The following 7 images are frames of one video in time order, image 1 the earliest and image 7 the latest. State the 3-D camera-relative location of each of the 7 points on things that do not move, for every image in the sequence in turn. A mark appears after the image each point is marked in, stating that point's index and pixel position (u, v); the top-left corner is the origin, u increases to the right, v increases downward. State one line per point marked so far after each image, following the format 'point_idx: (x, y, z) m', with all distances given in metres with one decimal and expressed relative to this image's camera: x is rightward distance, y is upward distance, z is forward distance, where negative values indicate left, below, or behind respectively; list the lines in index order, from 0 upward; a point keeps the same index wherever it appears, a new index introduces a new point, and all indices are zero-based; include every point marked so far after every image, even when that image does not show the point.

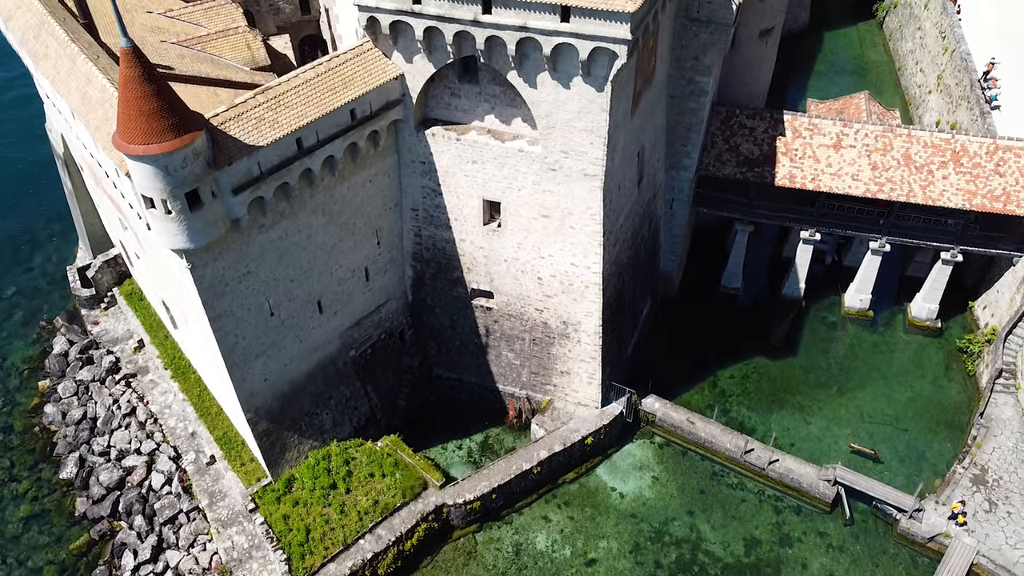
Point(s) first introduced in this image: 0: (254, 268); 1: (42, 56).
0: (-5.4, +0.4, +17.3) m
1: (-10.7, +5.3, +18.8) m
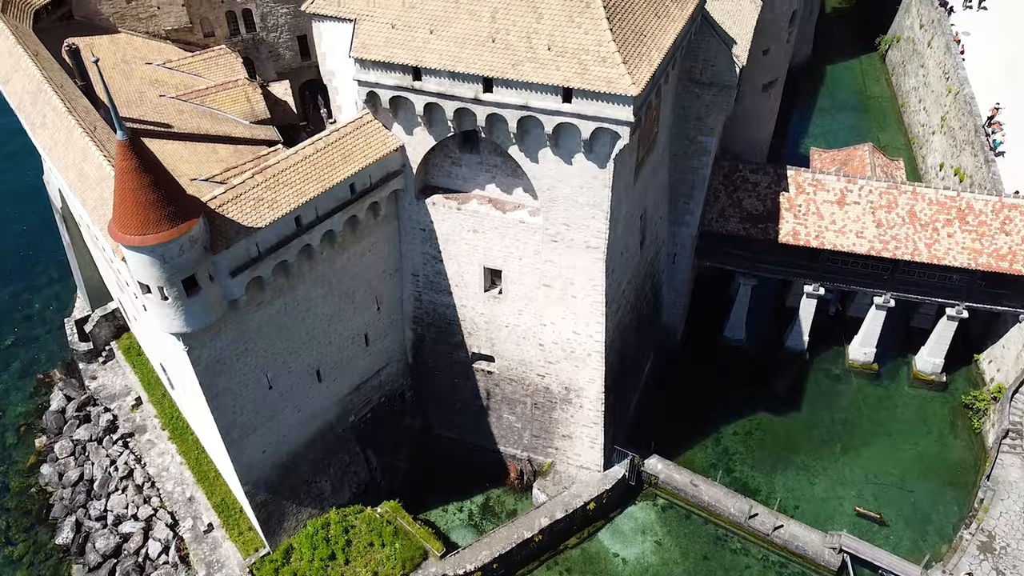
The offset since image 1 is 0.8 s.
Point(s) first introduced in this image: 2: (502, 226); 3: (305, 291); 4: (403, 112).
0: (-5.4, -1.2, +17.1) m
1: (-10.7, +3.7, +18.6) m
2: (-0.2, +1.4, +18.3) m
3: (-4.4, 0.0, +17.7) m
4: (-2.3, +3.7, +17.2) m
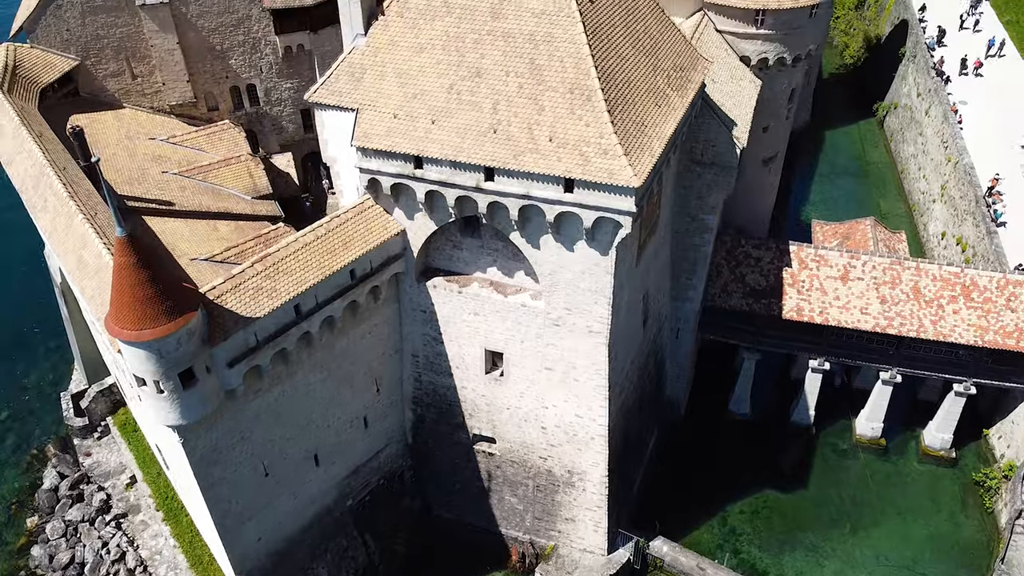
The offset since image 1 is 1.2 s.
0: (-5.4, -3.0, +16.8) m
1: (-10.7, +1.8, +18.6) m
2: (-0.2, -0.5, +18.1) m
3: (-4.4, -1.9, +17.4) m
4: (-2.2, +1.9, +17.2) m
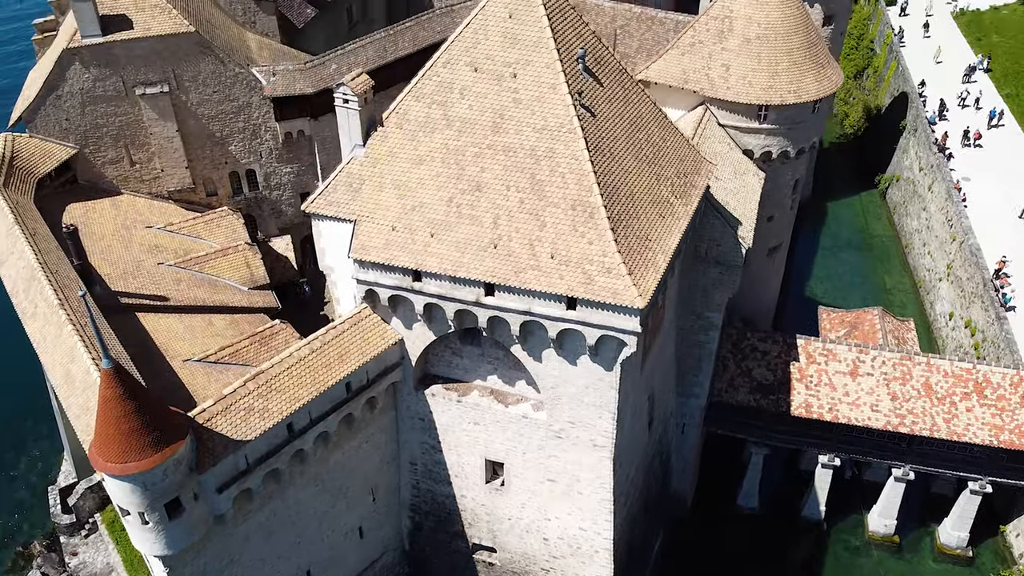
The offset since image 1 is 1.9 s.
0: (-5.4, -5.2, +16.1) m
1: (-10.7, -0.6, +18.2) m
2: (-0.2, -2.8, +17.5) m
3: (-4.4, -4.2, +16.8) m
4: (-2.2, -0.4, +16.7) m
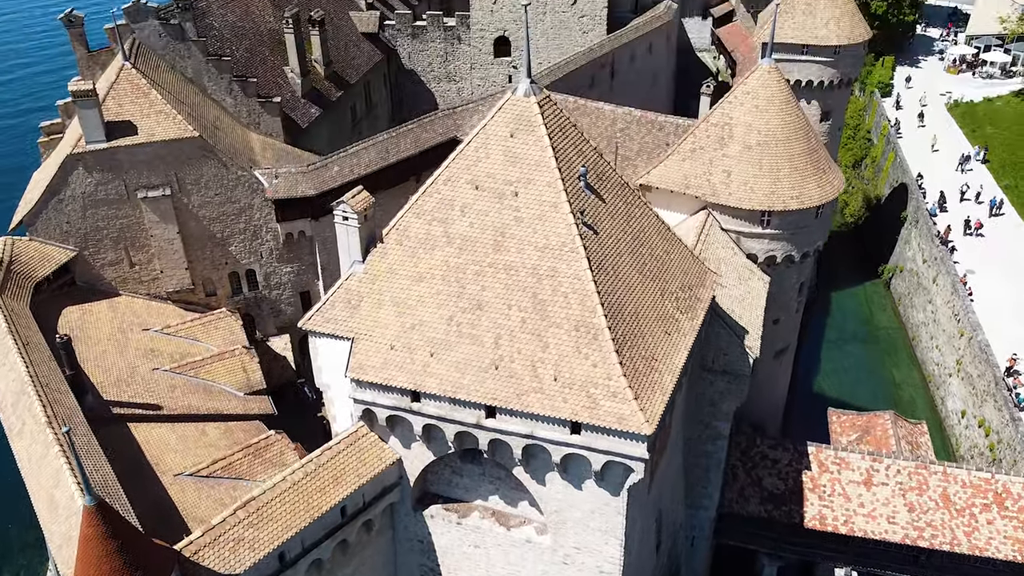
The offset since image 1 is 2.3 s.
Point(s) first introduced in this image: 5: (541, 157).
0: (-5.3, -7.5, +15.1) m
1: (-10.6, -3.1, +17.6) m
2: (-0.1, -5.2, +16.8) m
3: (-4.3, -6.5, +15.9) m
4: (-2.2, -2.8, +16.2) m
5: (+0.5, +2.4, +15.1) m
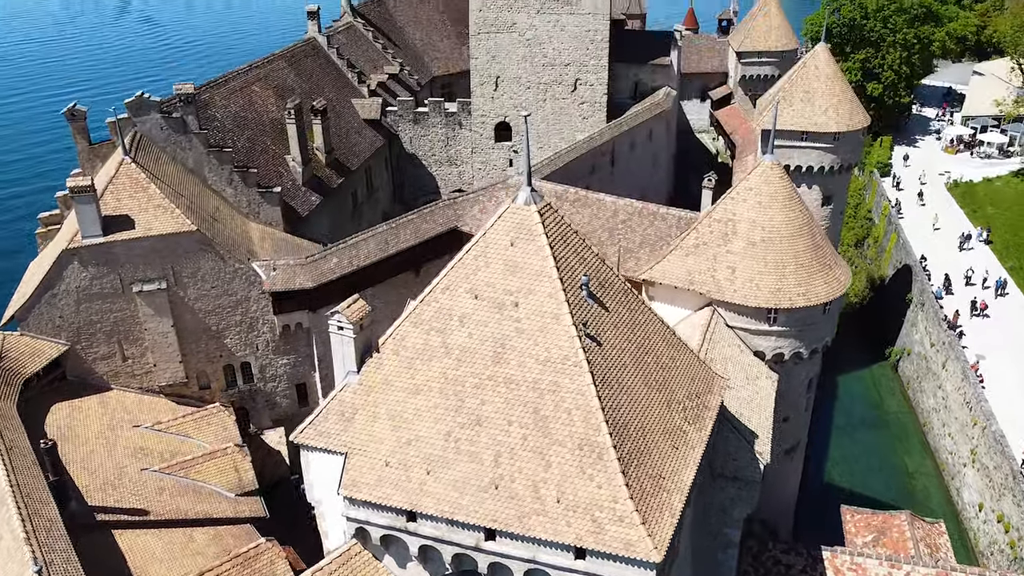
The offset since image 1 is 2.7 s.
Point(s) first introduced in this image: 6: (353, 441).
0: (-5.3, -9.5, +13.9) m
1: (-10.6, -5.3, +16.8) m
2: (-0.1, -7.3, +15.7) m
3: (-4.3, -8.6, +14.8) m
4: (-2.2, -4.8, +15.4) m
5: (+0.5, +0.4, +14.6) m
6: (-2.9, -2.8, +15.1) m
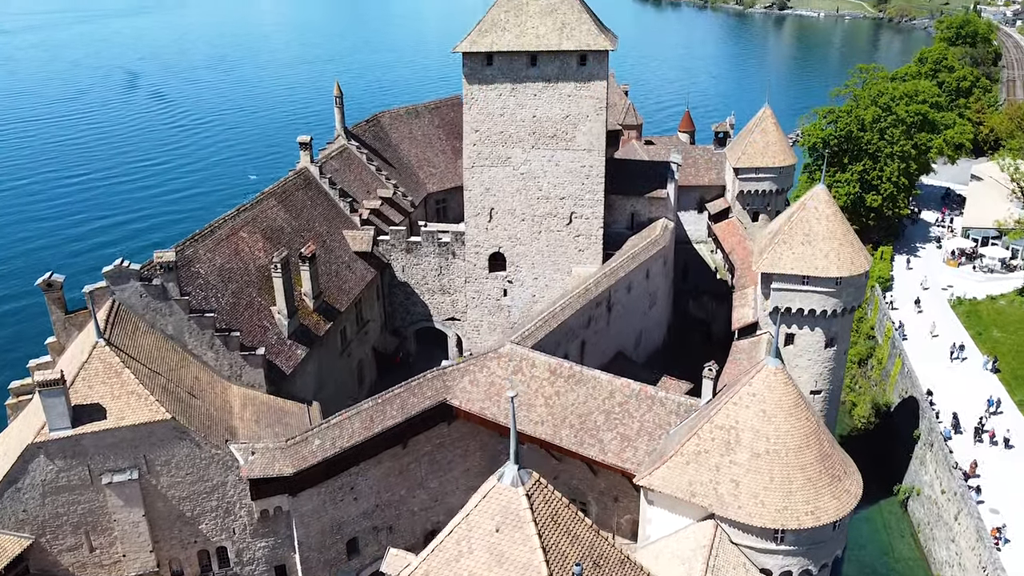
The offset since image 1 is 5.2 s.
0: (-5.5, -14.2, +12.0) m
1: (-10.8, -10.2, +15.2) m
2: (-0.4, -12.2, +14.0) m
3: (-4.6, -13.3, +12.9) m
4: (-2.4, -9.7, +13.7) m
5: (+0.3, -4.4, +13.4) m
6: (-3.2, -7.6, +13.6) m
